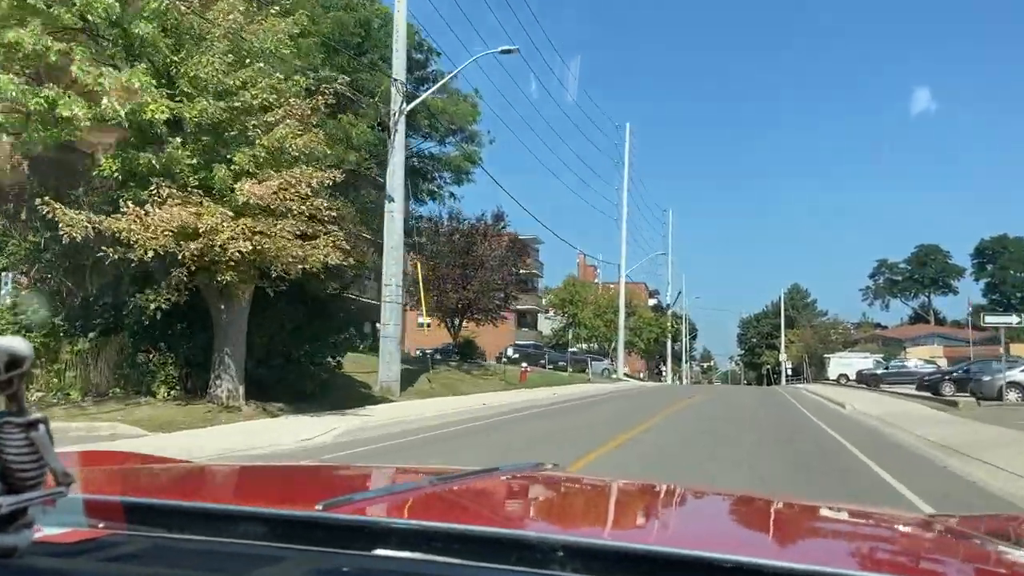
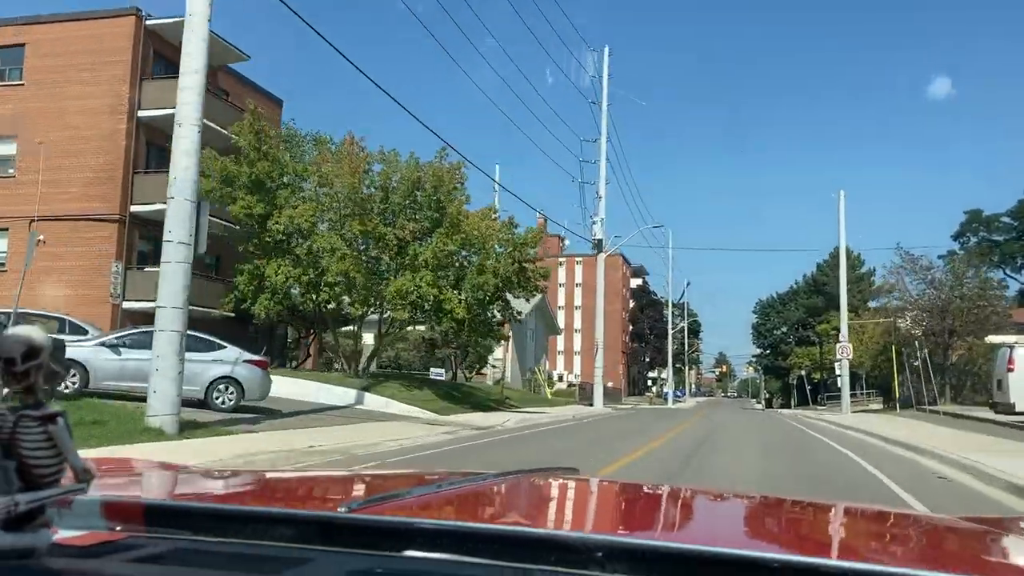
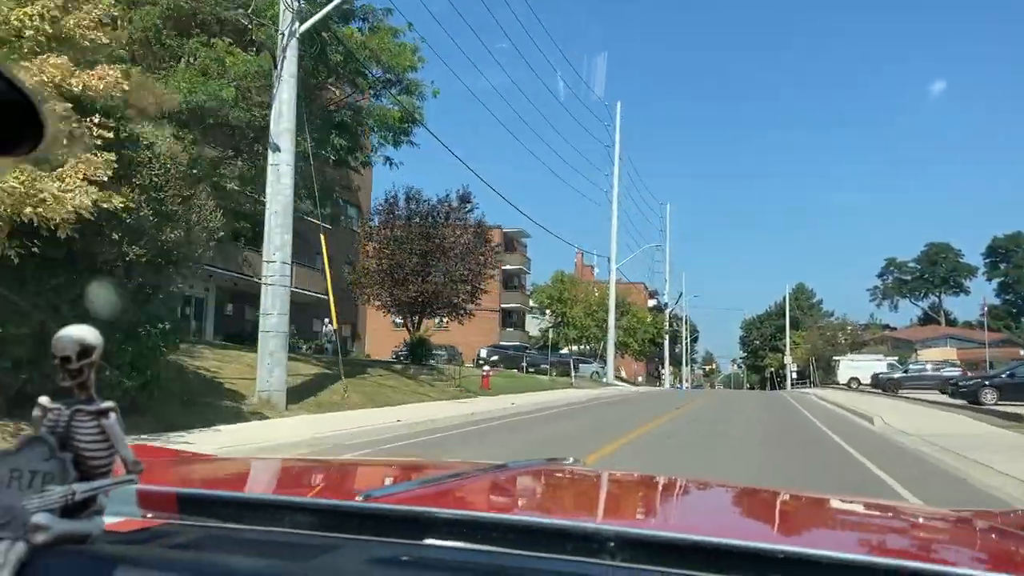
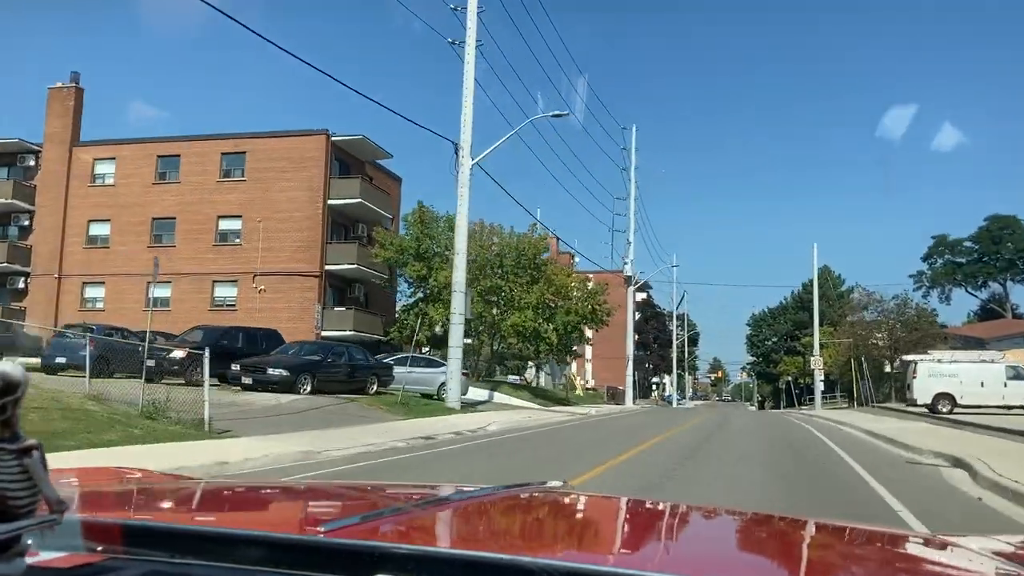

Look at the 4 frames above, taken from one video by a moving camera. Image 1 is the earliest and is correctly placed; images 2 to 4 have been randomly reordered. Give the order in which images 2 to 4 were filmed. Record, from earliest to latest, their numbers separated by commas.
3, 4, 2
